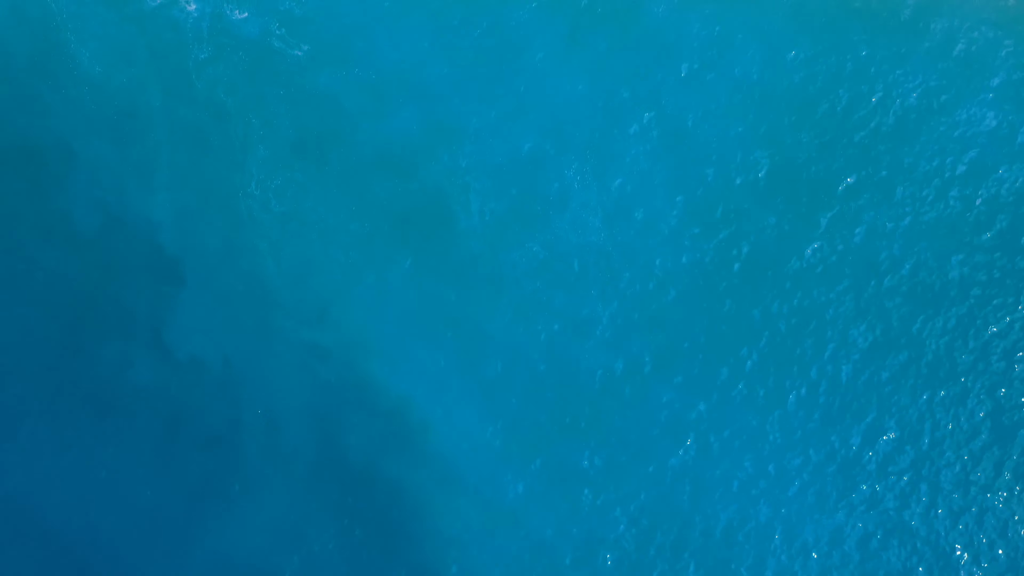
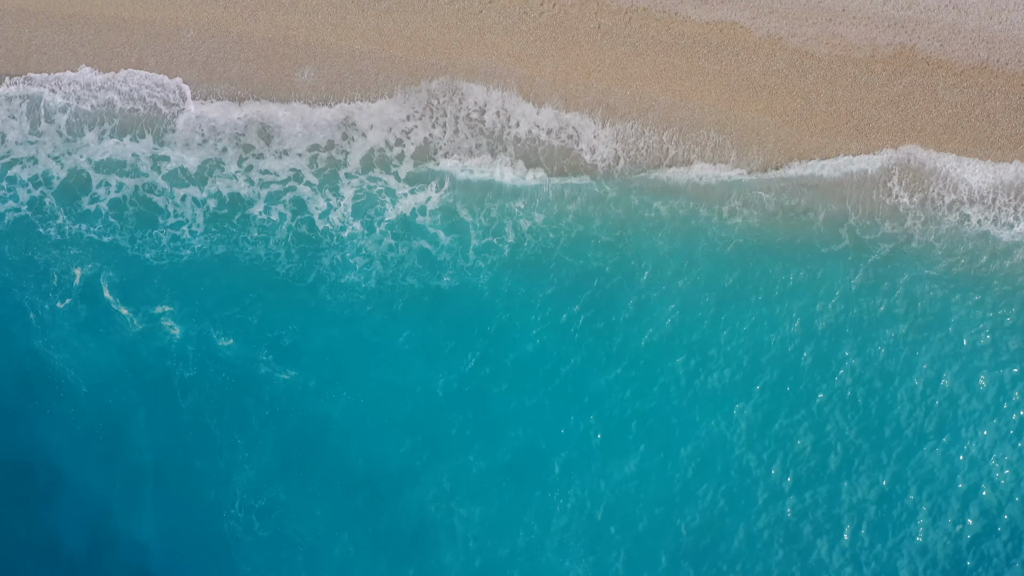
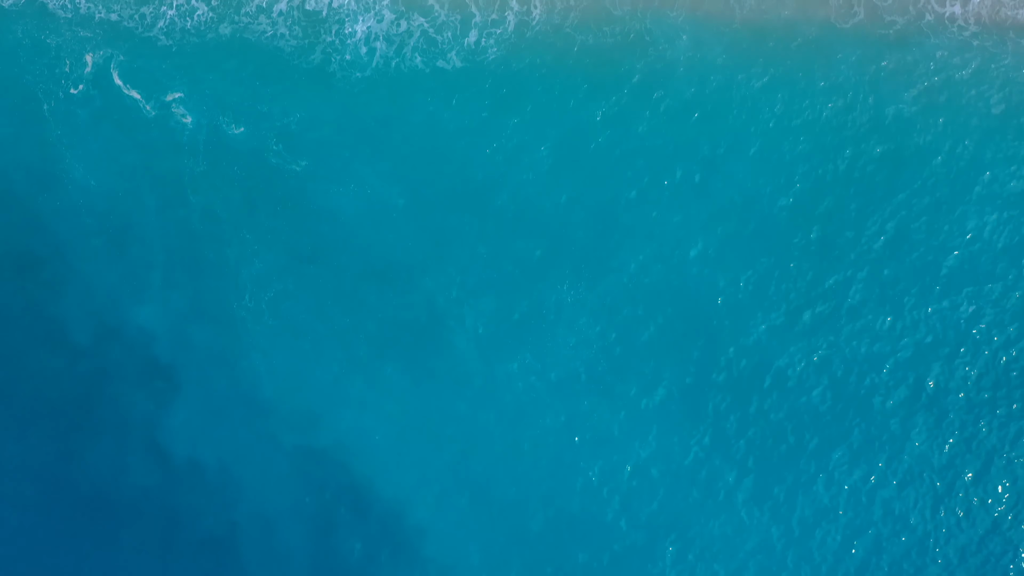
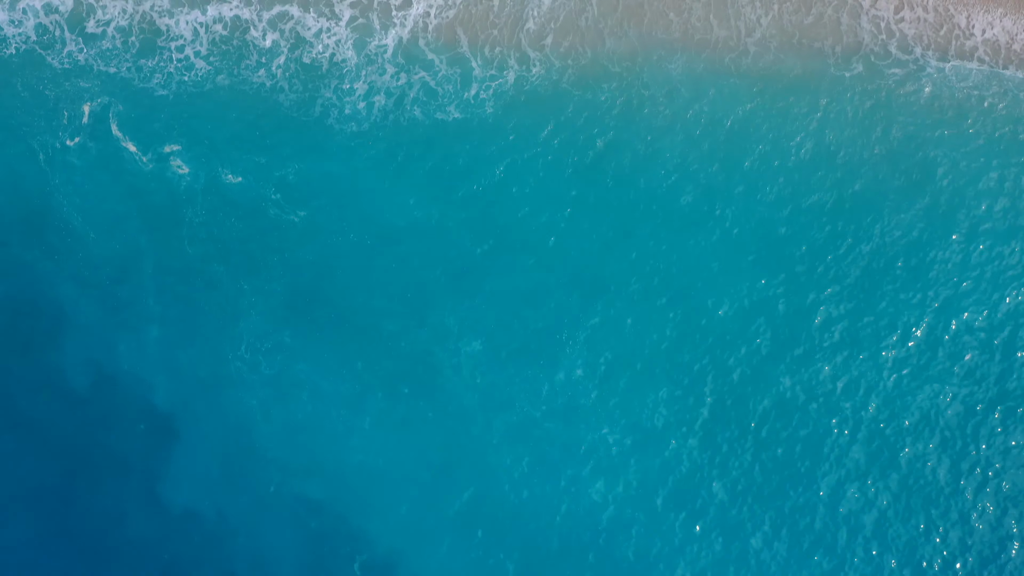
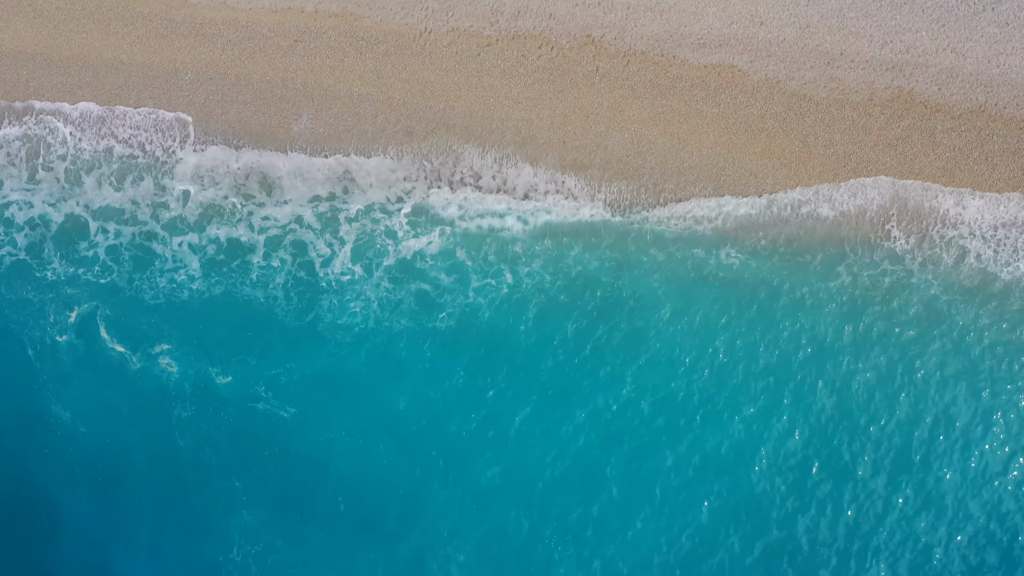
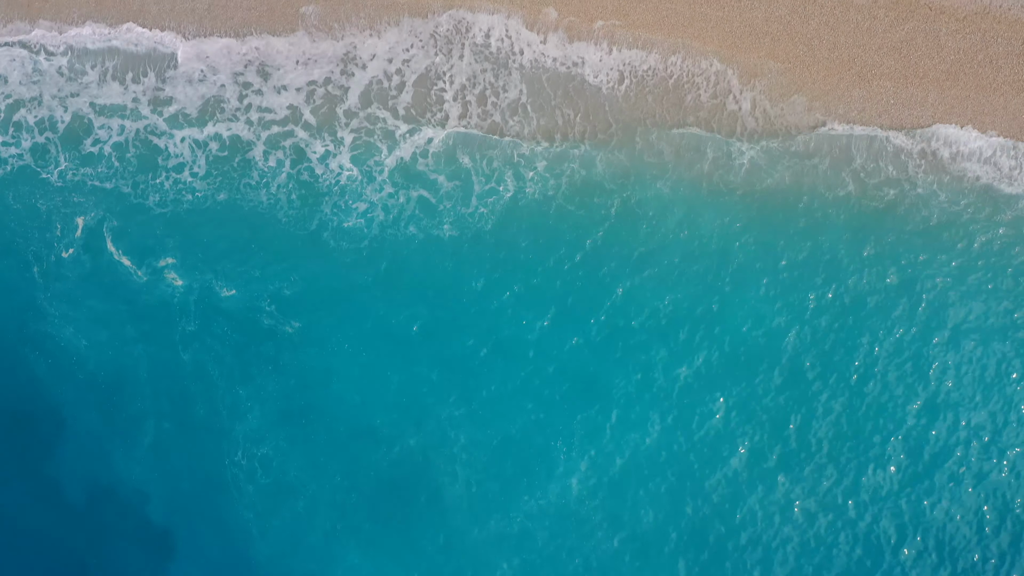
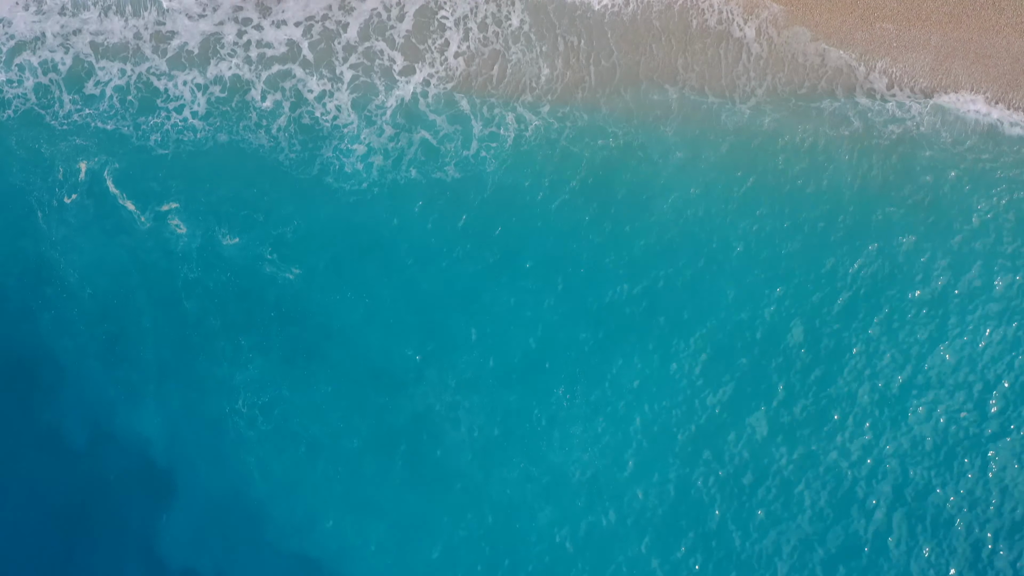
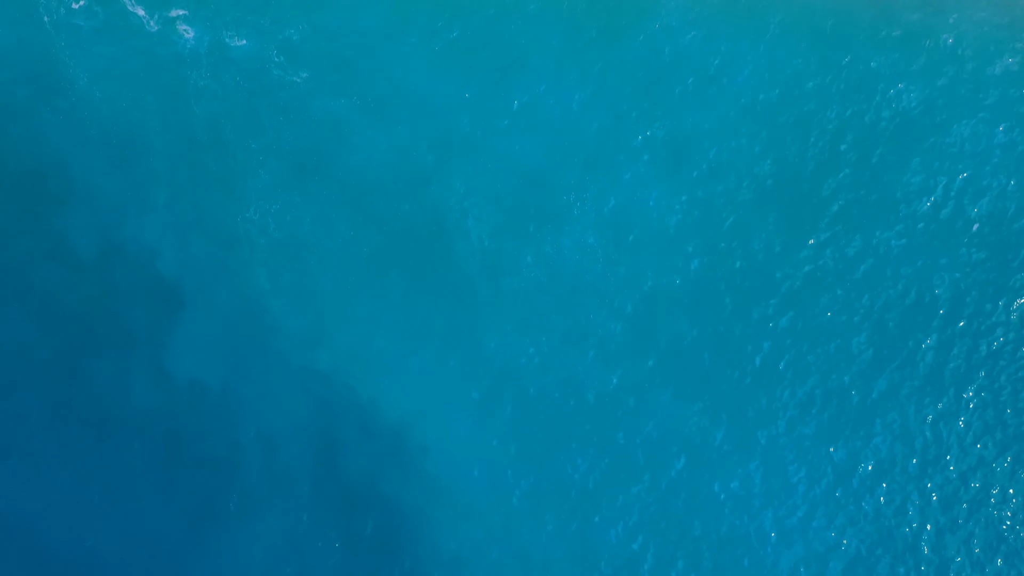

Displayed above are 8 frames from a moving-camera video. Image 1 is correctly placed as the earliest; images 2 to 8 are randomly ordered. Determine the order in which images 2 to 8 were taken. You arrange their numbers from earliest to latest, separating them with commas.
8, 3, 4, 7, 6, 2, 5
